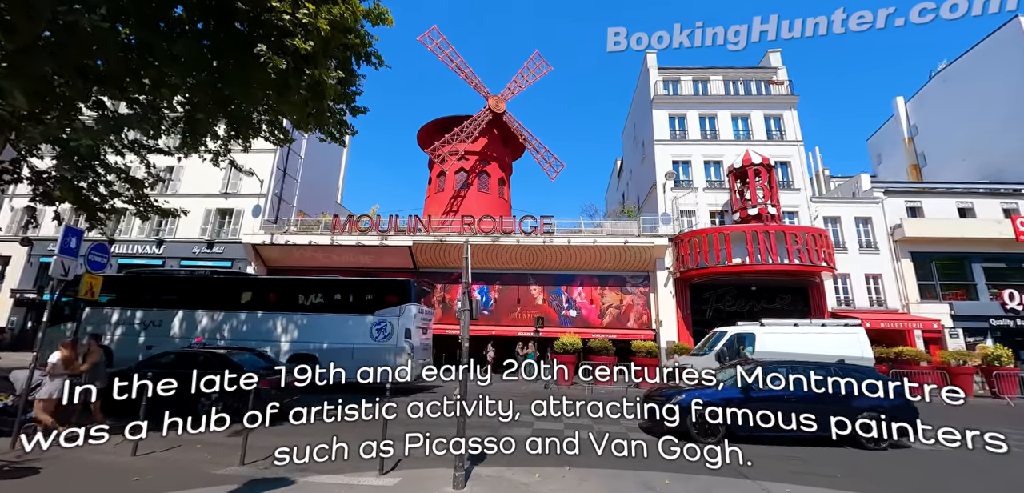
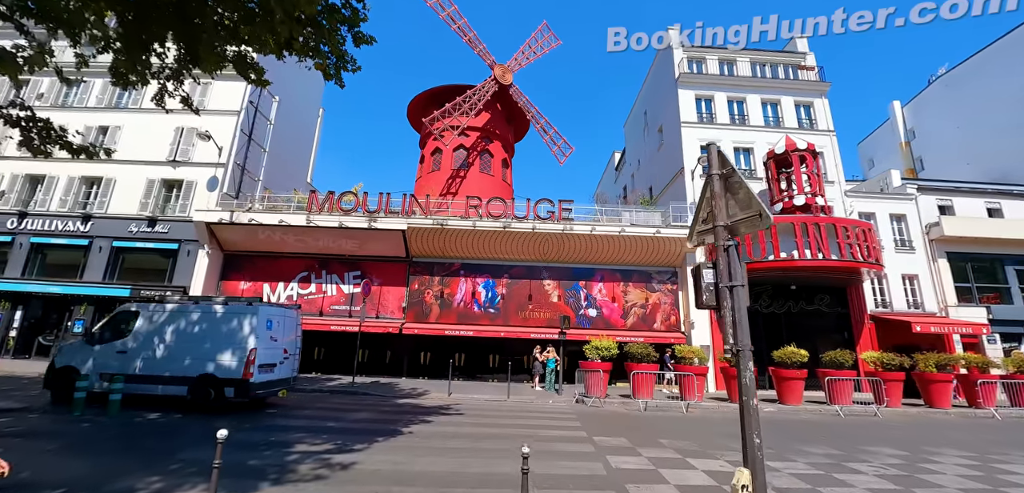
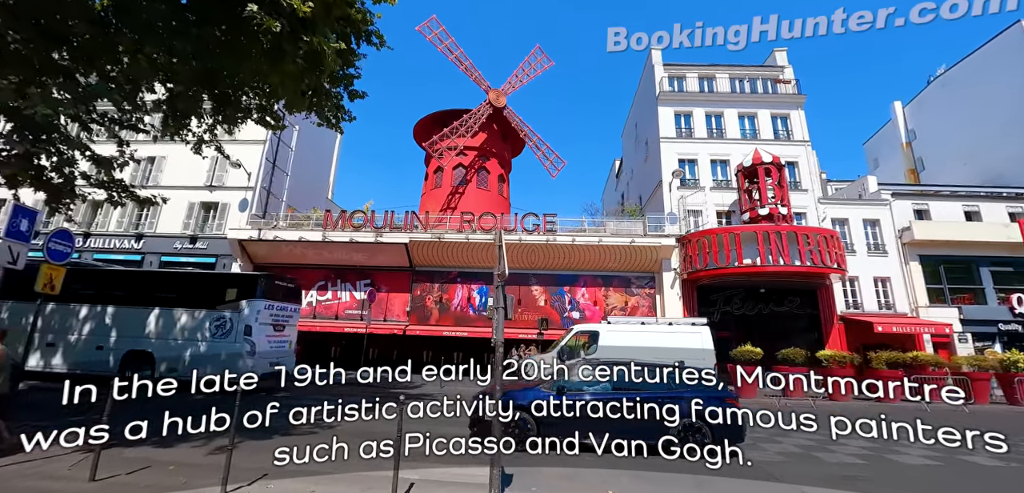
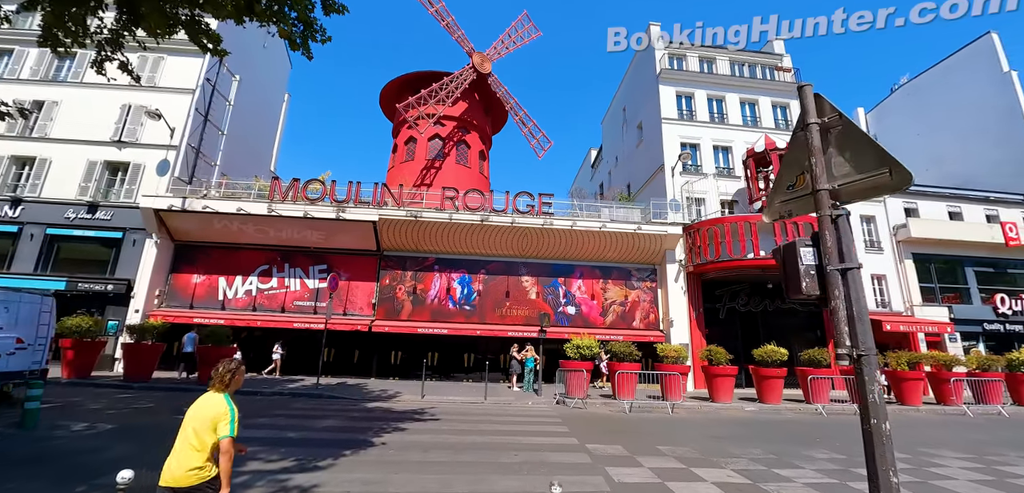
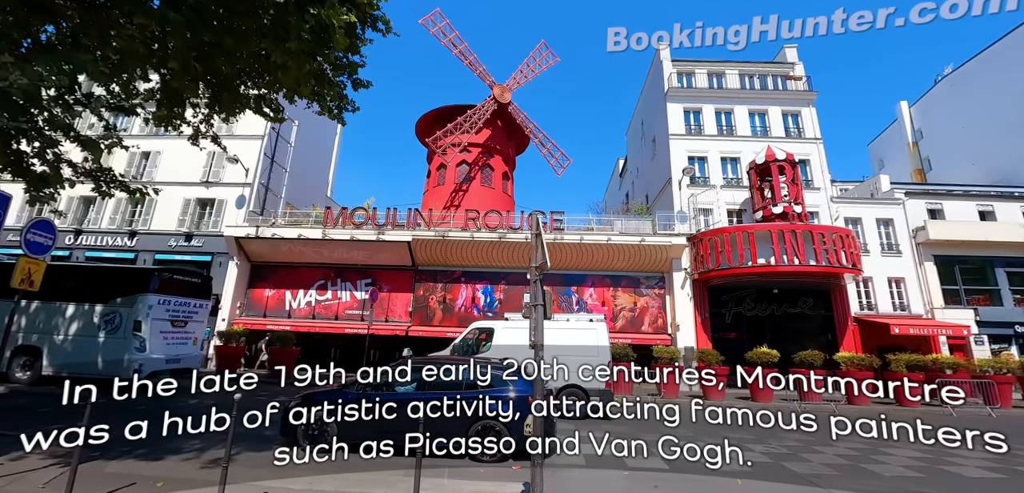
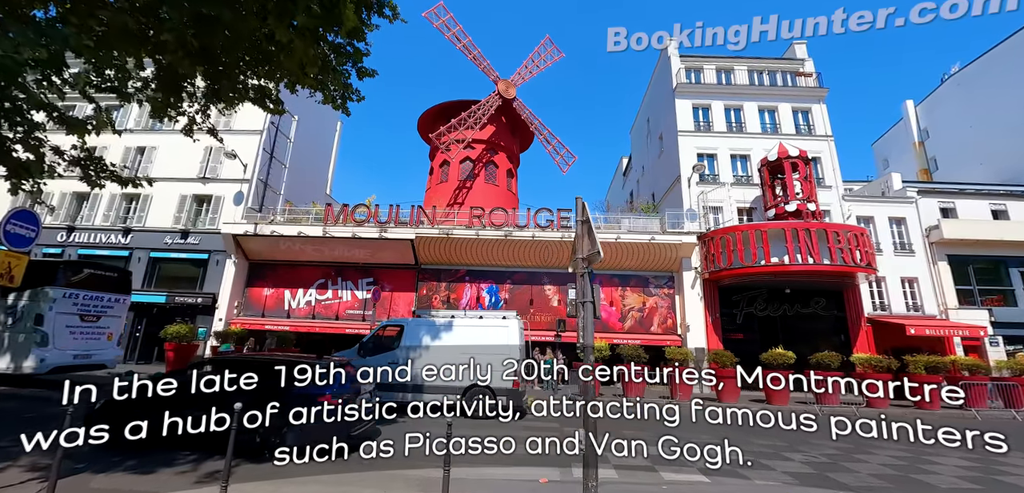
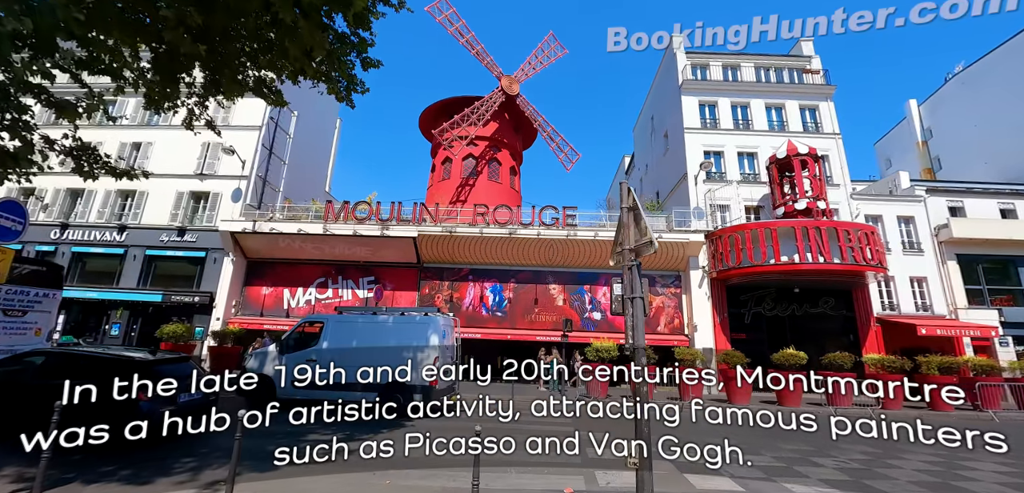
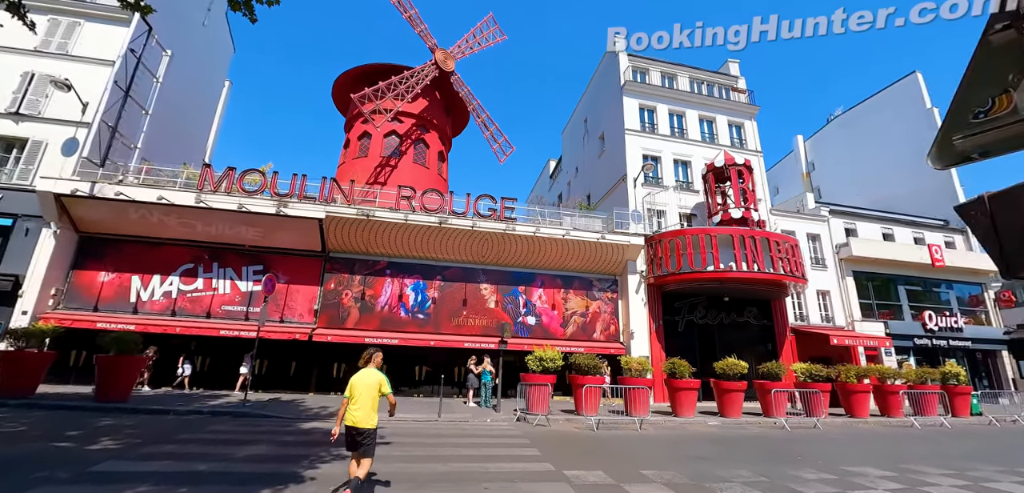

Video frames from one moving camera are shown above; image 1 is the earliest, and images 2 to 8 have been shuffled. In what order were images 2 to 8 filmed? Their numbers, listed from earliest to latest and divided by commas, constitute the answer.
3, 5, 6, 7, 2, 4, 8
